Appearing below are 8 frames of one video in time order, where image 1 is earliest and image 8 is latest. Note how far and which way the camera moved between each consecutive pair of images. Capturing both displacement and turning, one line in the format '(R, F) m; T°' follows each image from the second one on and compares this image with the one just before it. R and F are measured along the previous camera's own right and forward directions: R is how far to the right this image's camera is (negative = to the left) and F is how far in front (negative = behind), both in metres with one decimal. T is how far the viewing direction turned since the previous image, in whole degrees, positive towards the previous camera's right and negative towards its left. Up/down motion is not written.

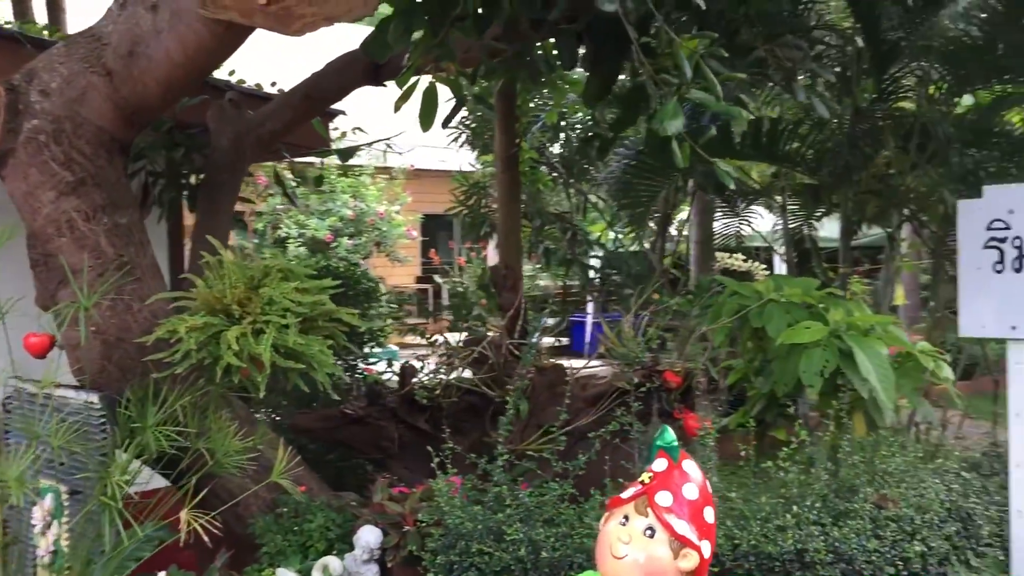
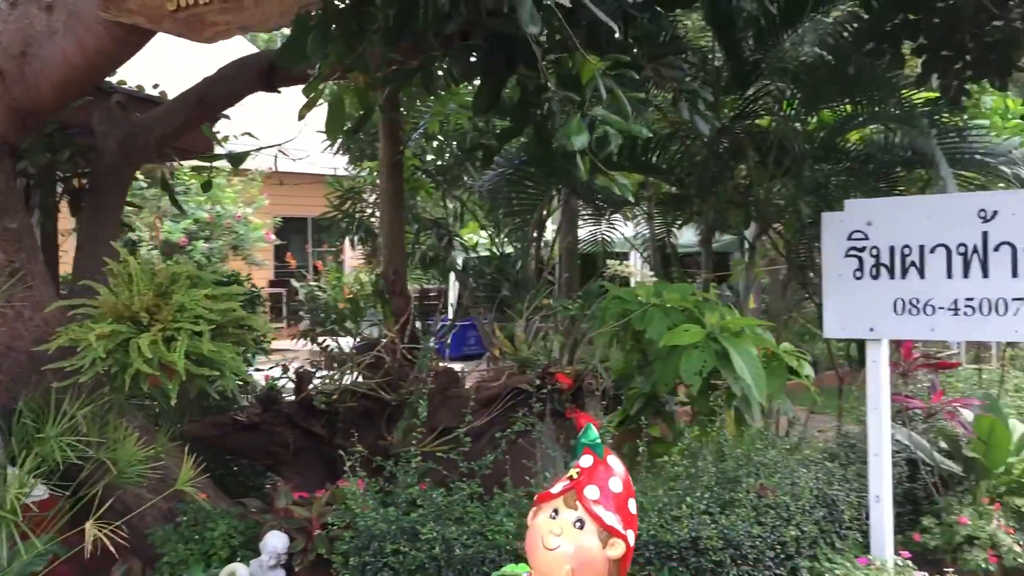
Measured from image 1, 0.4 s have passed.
(-0.2, -0.1) m; +9°
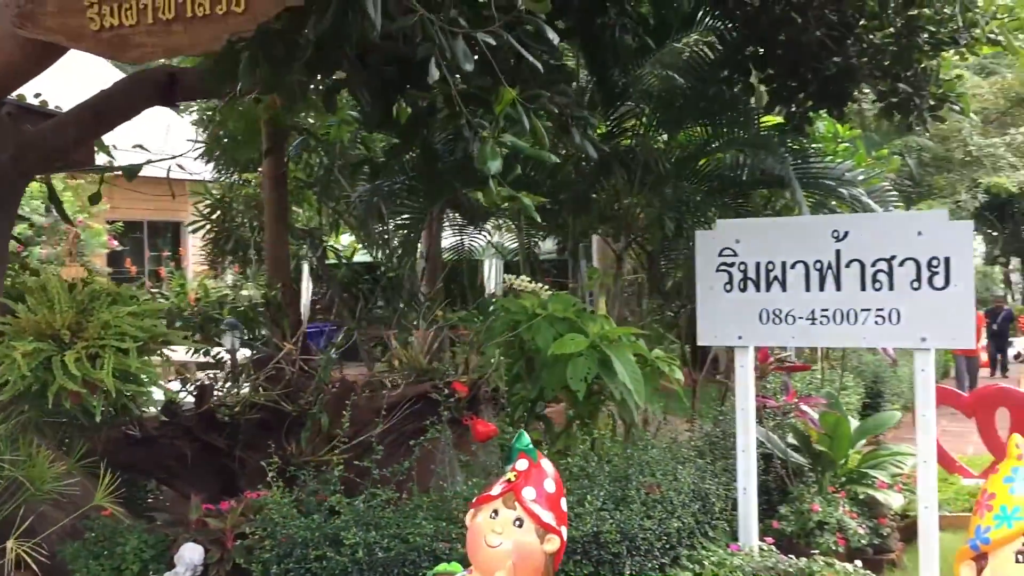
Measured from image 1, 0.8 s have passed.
(-0.2, -0.2) m; +10°
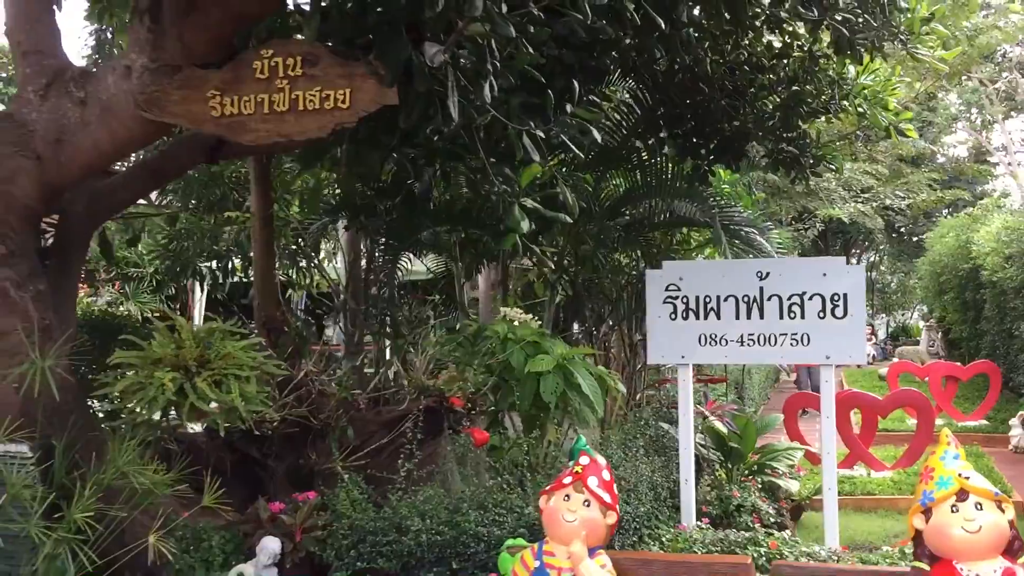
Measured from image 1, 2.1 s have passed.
(-0.7, -0.6) m; +10°
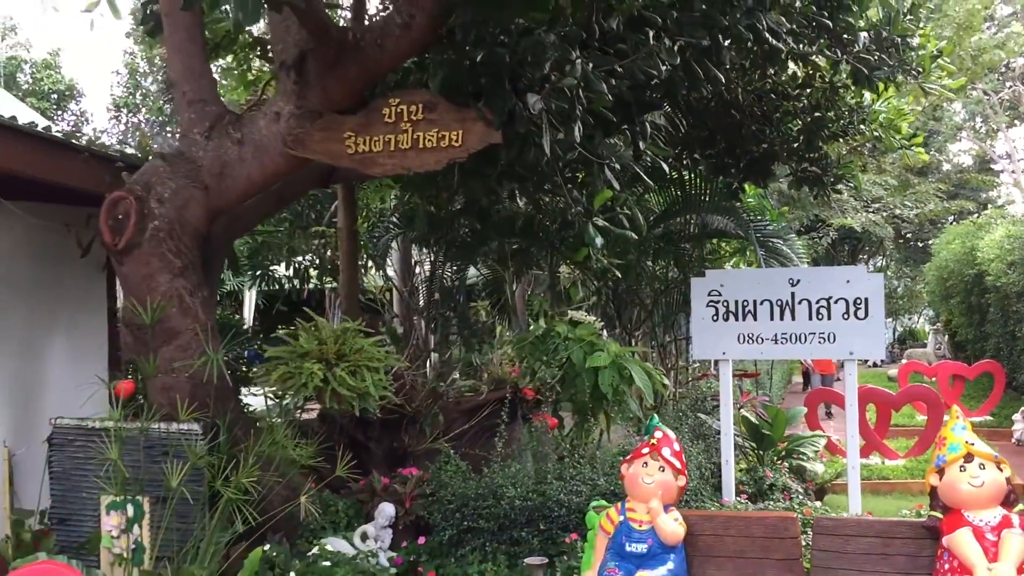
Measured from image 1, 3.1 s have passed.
(-0.3, -0.6) m; 0°
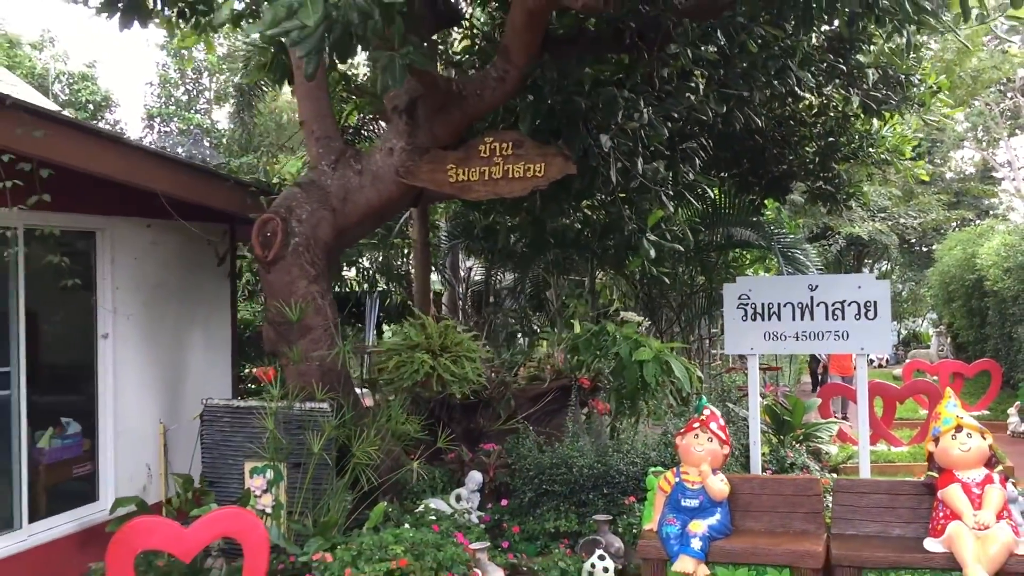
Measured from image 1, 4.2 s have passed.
(-0.3, -0.8) m; 0°
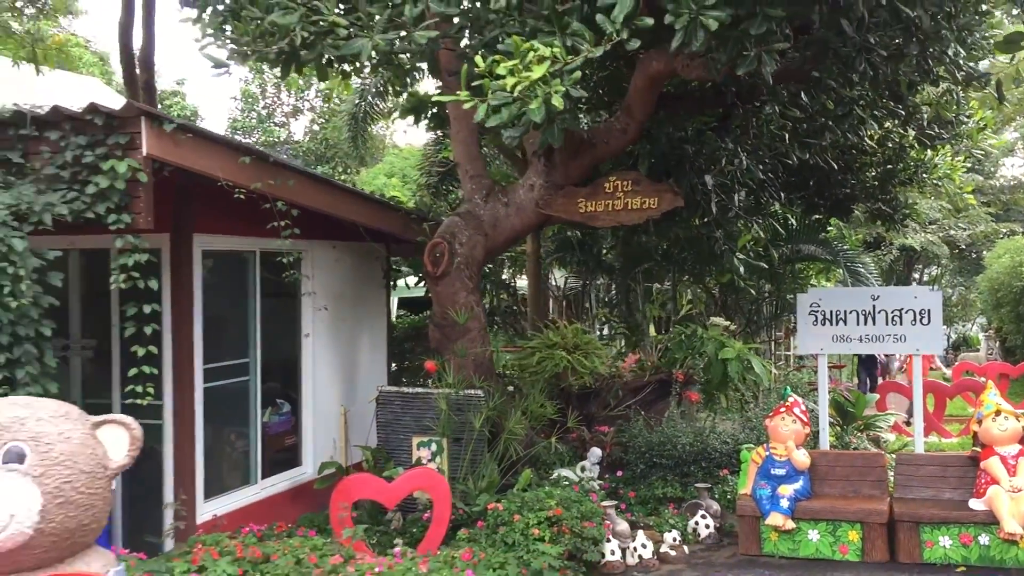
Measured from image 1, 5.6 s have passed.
(-0.4, -1.1) m; -2°
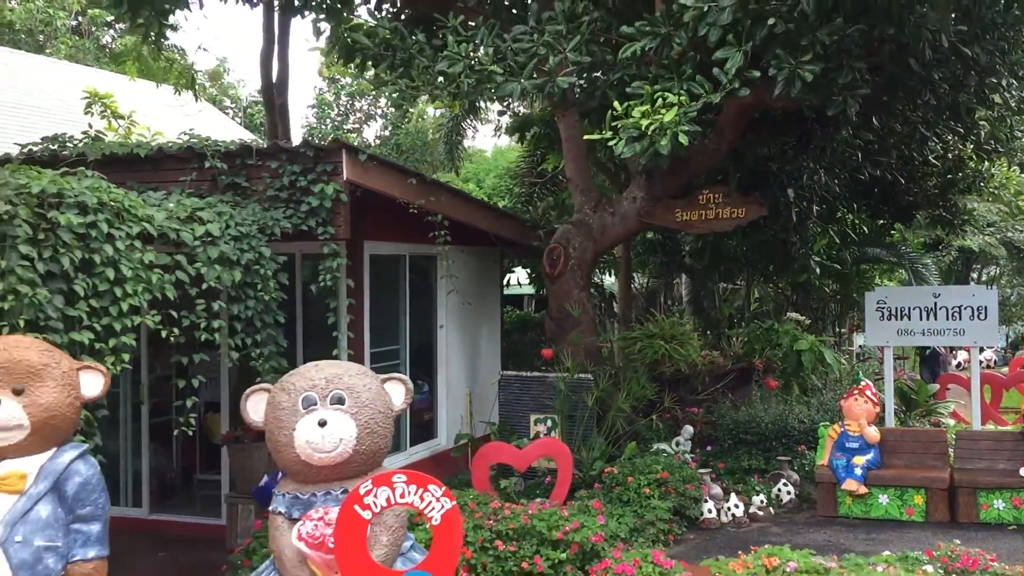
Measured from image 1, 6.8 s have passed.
(-0.3, -0.9) m; -3°
